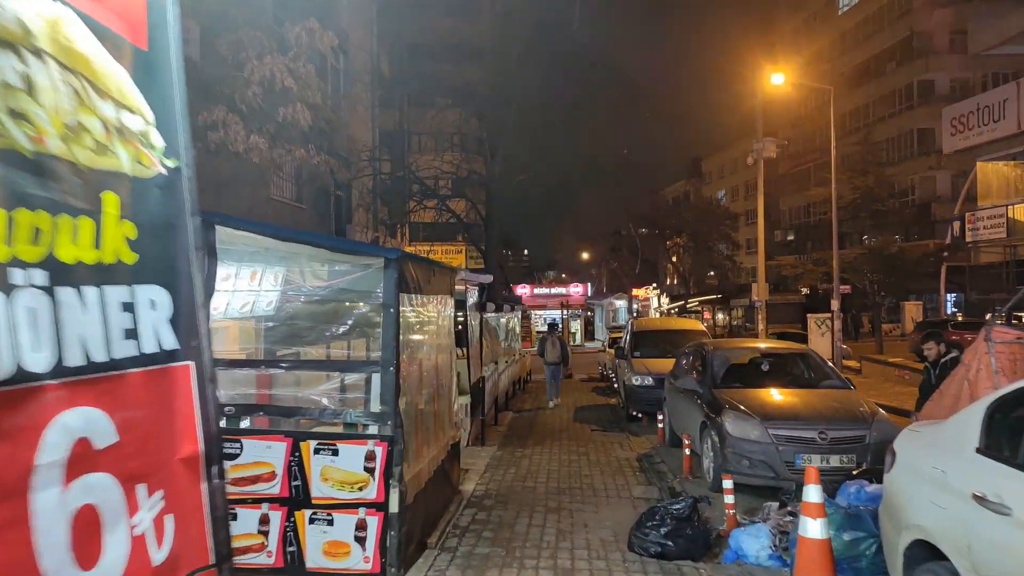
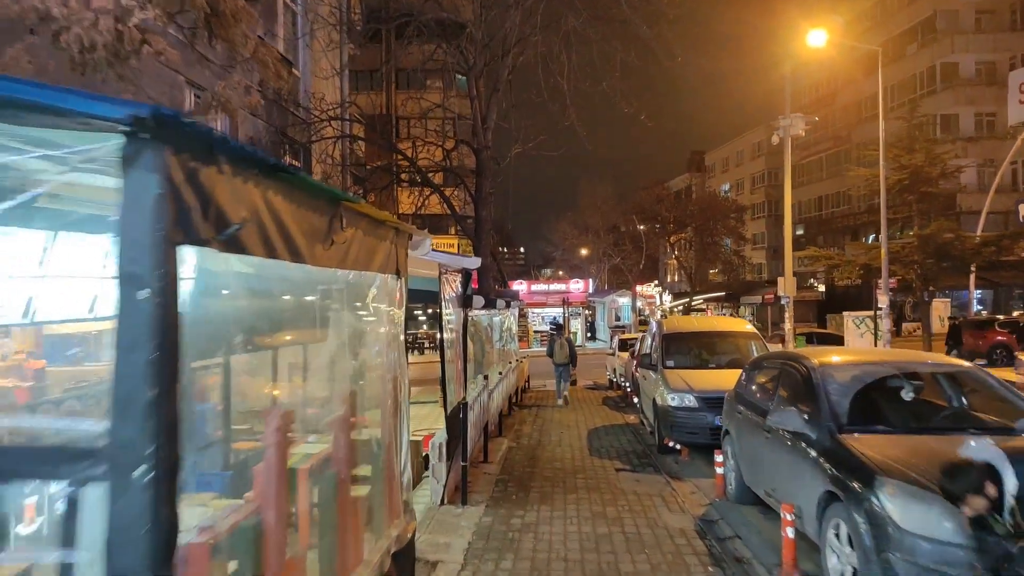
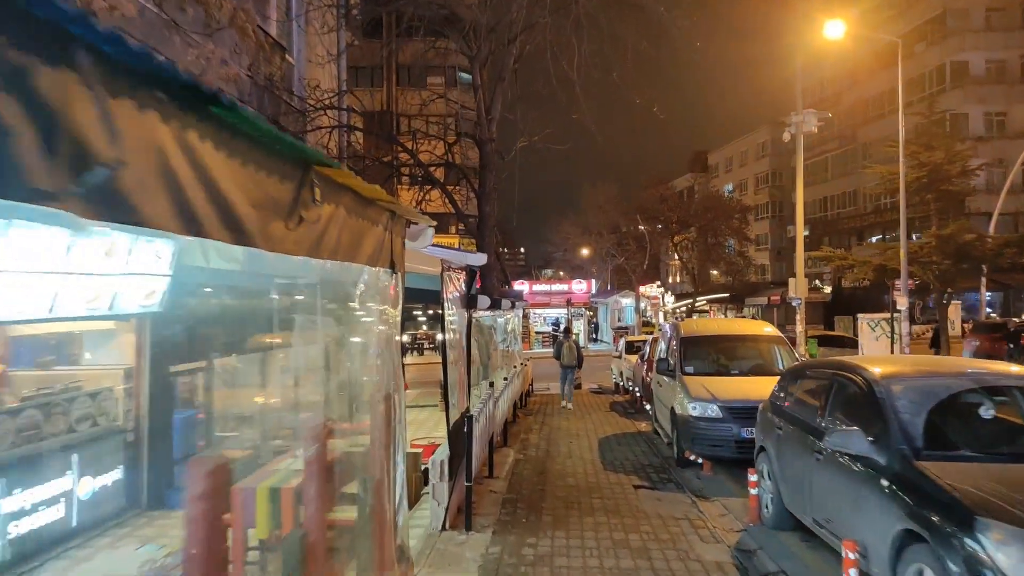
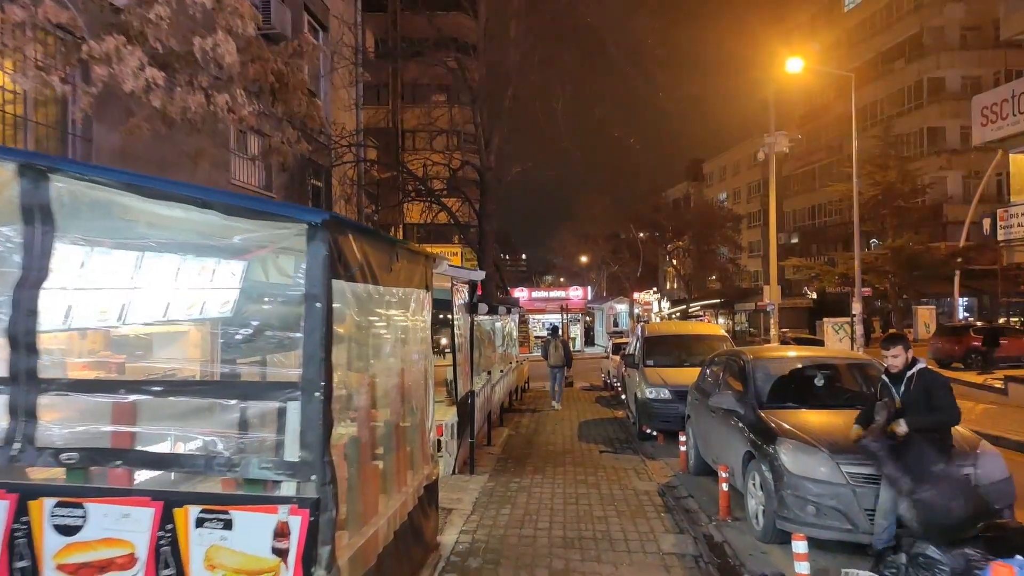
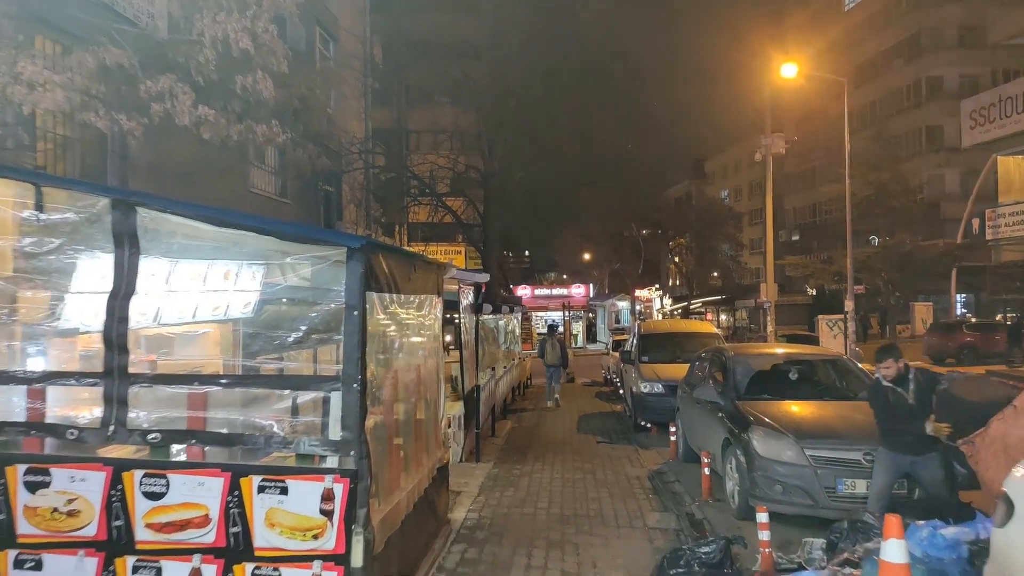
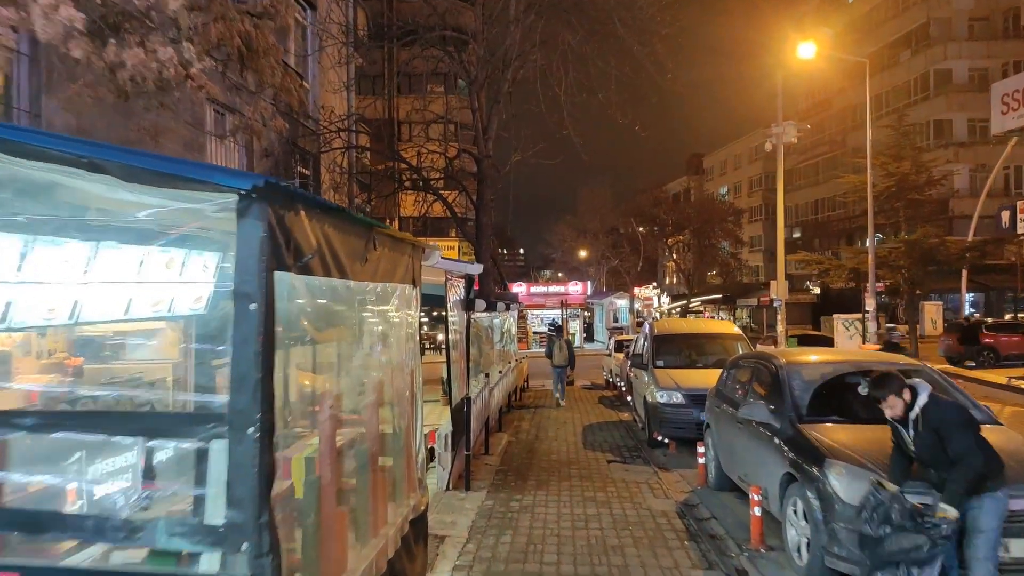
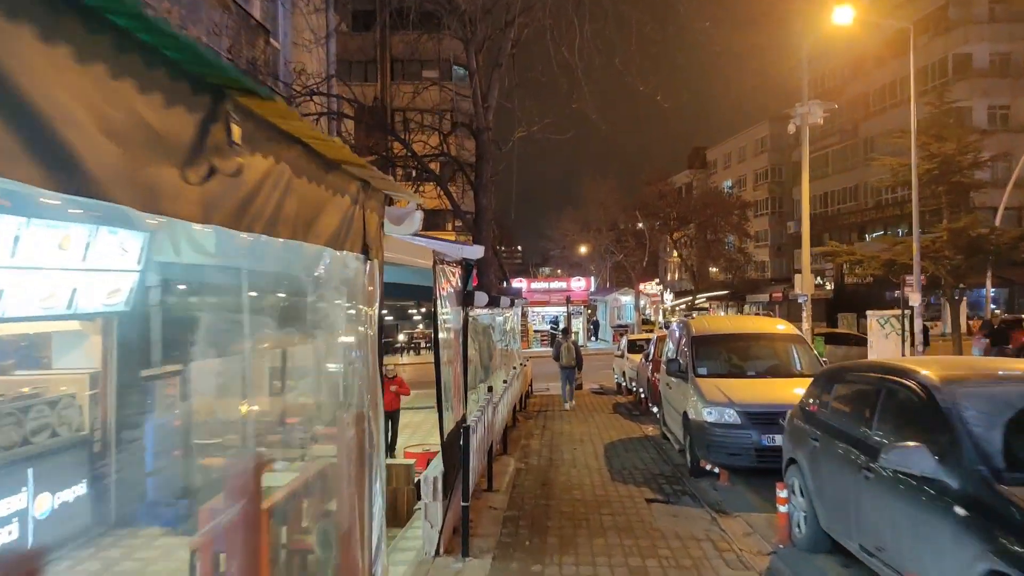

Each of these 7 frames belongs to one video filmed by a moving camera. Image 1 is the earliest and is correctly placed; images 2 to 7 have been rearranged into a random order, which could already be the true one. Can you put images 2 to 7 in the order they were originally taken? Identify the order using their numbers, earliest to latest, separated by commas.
5, 4, 6, 2, 3, 7
